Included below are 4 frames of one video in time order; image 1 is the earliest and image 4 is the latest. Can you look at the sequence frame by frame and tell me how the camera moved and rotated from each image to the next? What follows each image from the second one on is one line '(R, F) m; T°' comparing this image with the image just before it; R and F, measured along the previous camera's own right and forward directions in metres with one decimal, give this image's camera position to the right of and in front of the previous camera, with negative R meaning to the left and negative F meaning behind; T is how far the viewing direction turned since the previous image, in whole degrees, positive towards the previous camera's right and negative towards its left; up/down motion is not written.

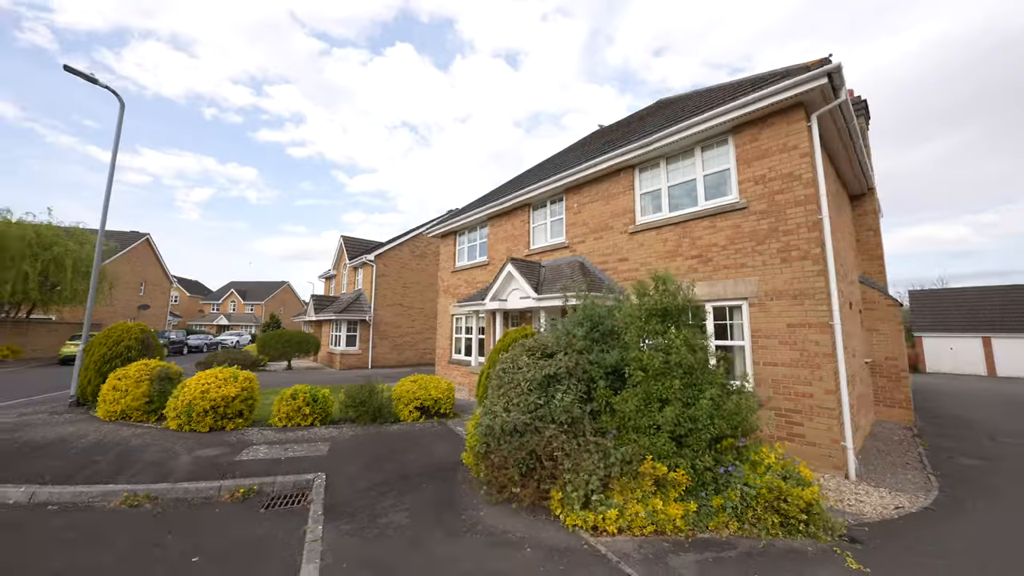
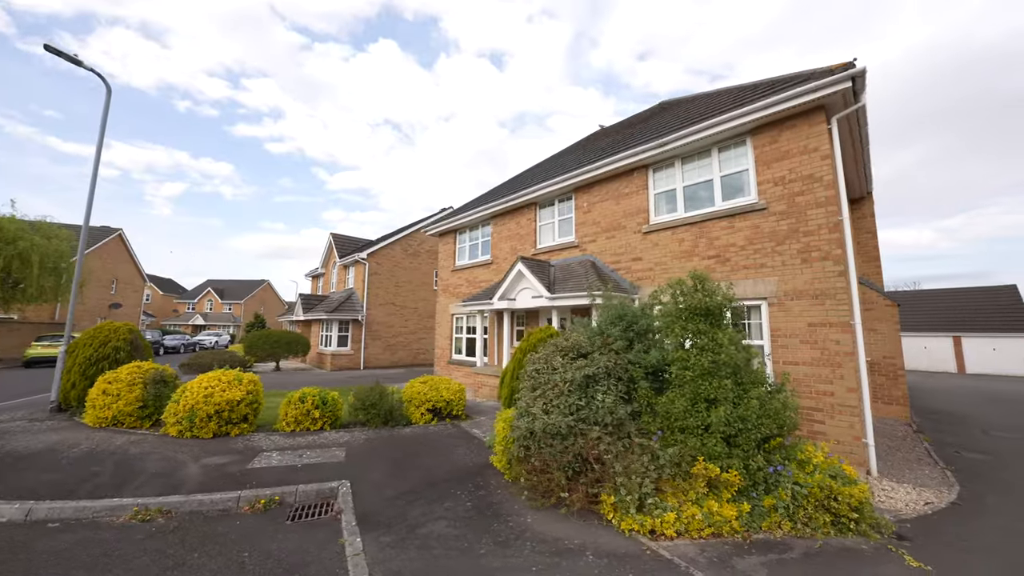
(-0.8, +0.2) m; +3°
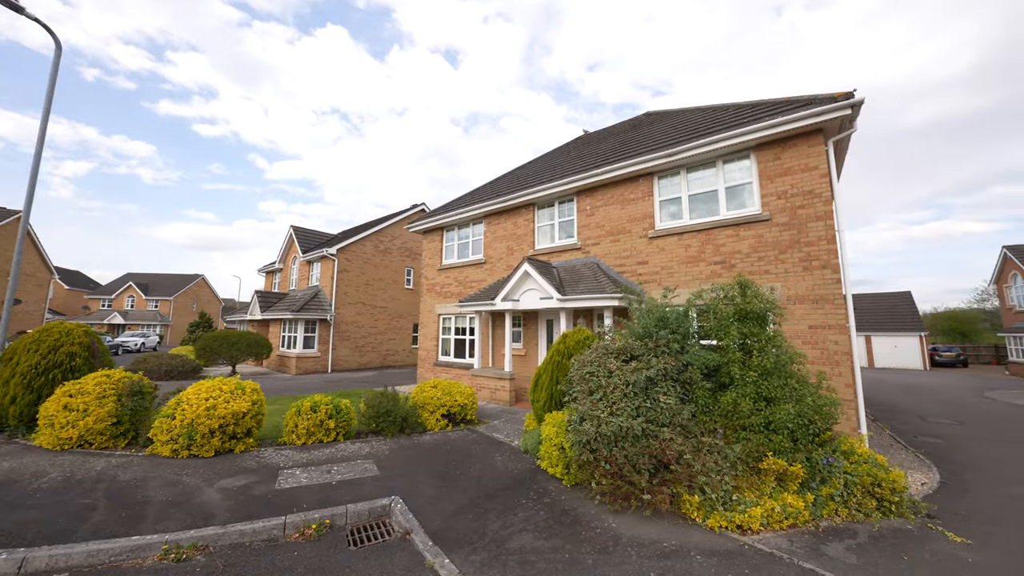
(-1.6, +0.2) m; +8°
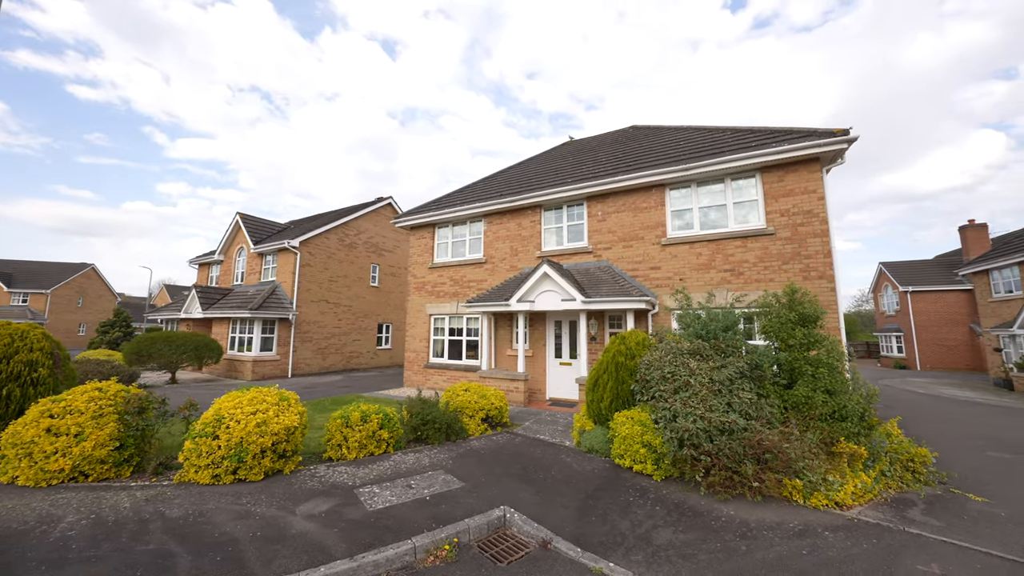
(-2.4, +0.3) m; +11°
